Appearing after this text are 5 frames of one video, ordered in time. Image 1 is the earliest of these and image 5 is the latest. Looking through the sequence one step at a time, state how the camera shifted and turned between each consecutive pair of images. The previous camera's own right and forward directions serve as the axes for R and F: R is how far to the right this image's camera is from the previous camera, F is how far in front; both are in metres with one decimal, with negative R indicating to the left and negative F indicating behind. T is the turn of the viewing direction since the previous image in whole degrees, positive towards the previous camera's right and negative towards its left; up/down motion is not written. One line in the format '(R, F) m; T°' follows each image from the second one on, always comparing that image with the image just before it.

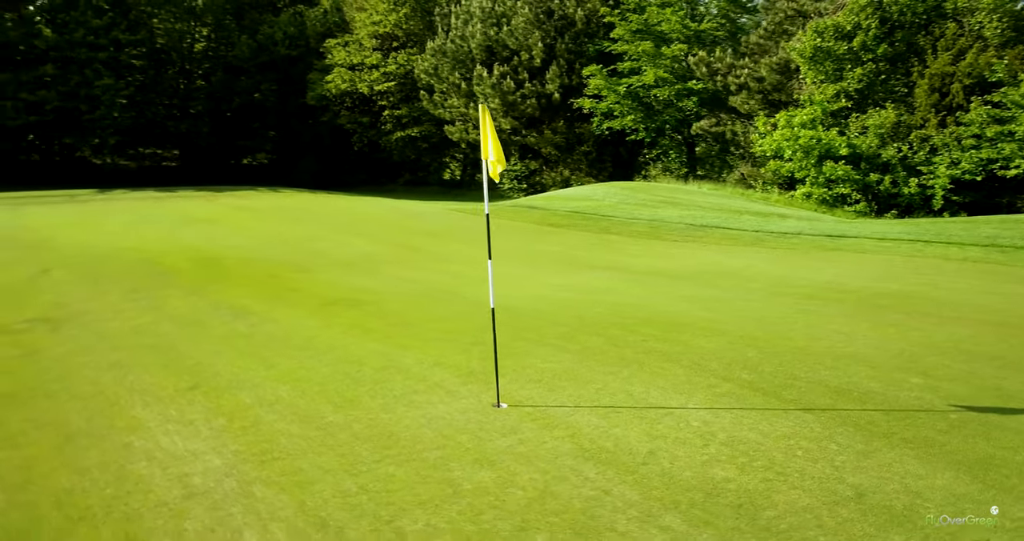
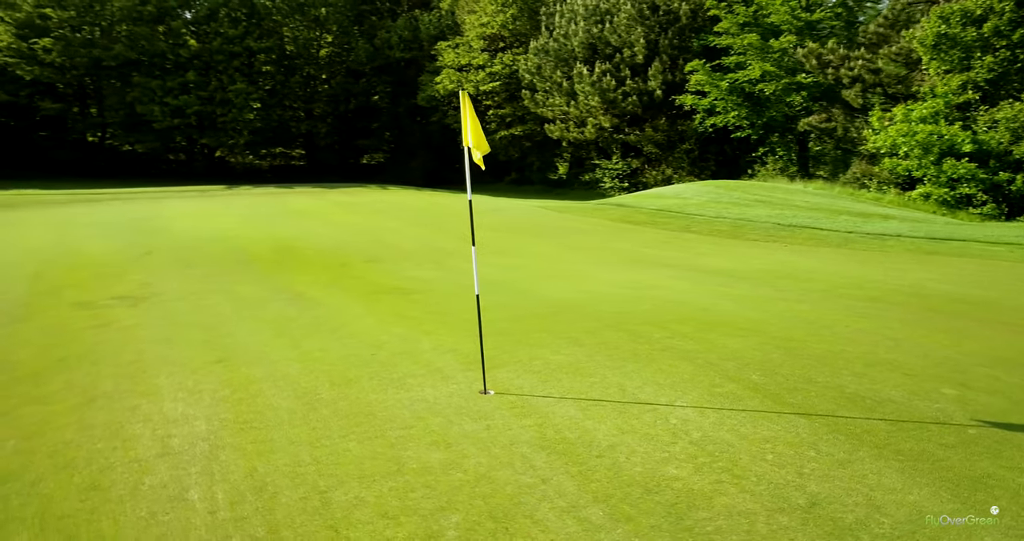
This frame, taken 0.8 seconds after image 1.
(+1.0, +0.1) m; -10°
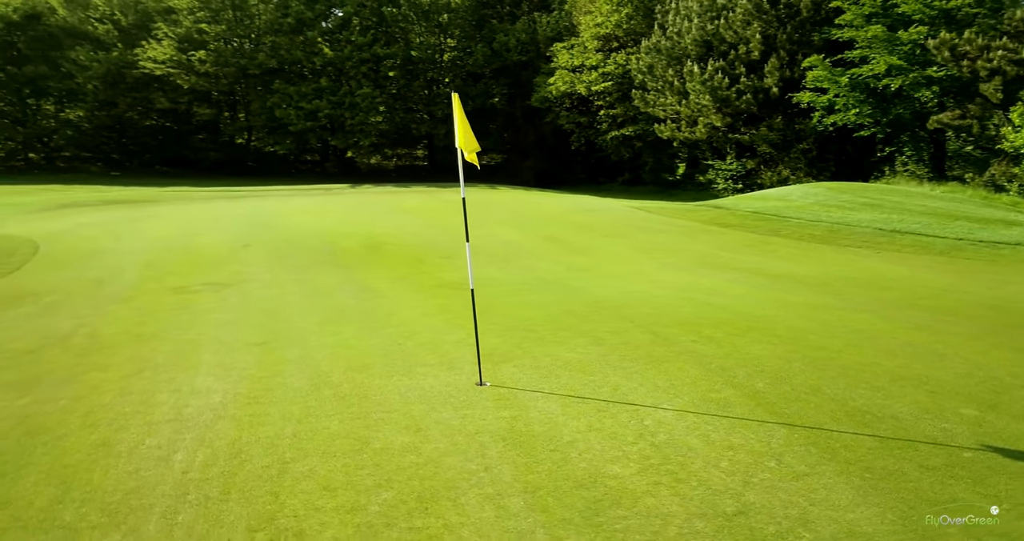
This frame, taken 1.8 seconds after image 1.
(+1.0, -0.1) m; -10°
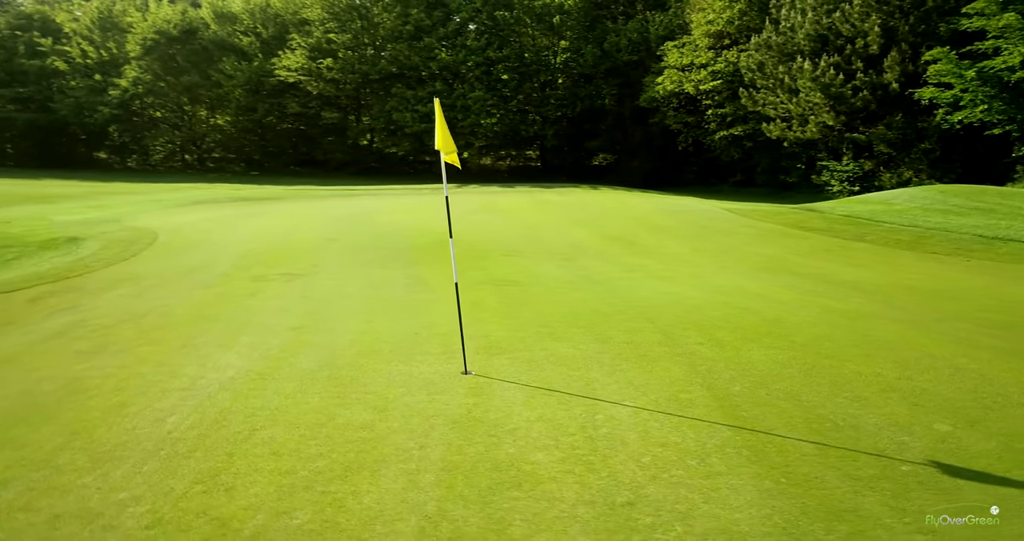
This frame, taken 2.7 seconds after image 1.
(+1.1, -0.2) m; -10°
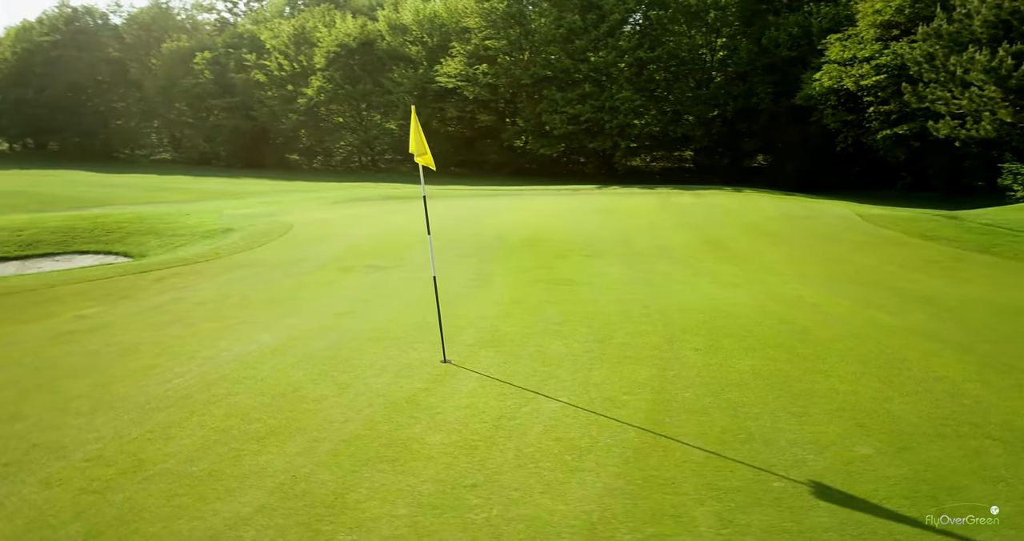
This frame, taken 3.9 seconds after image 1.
(+1.6, -0.1) m; -14°
